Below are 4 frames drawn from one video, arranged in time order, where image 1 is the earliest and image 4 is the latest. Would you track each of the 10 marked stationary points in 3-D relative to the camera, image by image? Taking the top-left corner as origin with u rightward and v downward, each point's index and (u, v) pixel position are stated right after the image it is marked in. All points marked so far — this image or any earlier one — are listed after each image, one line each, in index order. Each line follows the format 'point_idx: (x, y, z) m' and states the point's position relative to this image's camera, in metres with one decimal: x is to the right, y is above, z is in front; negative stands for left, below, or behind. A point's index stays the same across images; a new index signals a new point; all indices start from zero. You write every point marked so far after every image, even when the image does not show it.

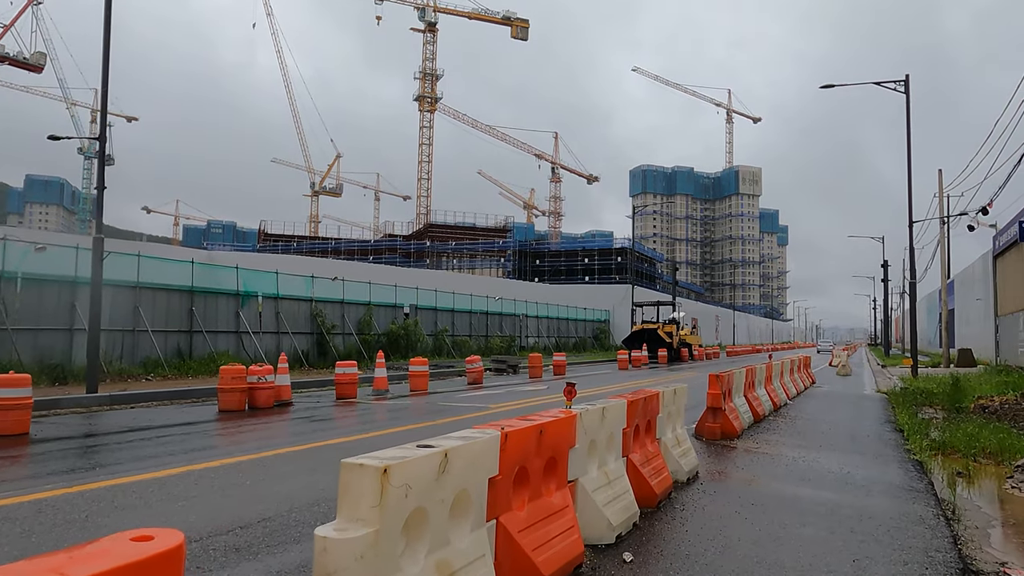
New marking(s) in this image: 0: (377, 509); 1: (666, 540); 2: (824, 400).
0: (-0.5, -0.8, +2.8) m
1: (+1.0, -1.7, +5.1) m
2: (+6.9, -2.5, +16.9) m
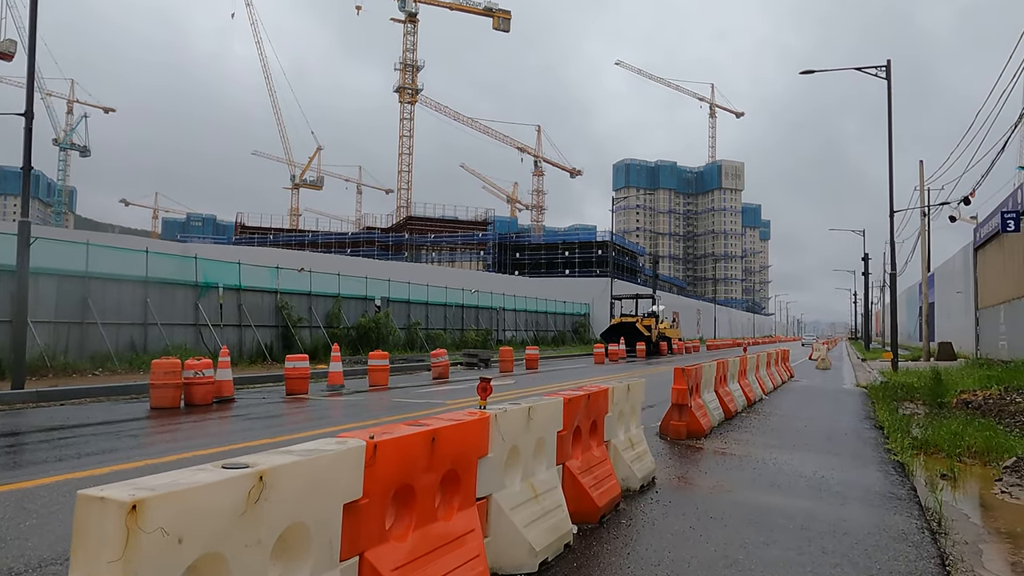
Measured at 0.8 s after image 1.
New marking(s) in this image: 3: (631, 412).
0: (-1.0, -0.7, +1.9) m
1: (+0.5, -1.5, +4.2) m
2: (+6.1, -2.2, +16.2) m
3: (+1.0, -1.1, +6.6) m
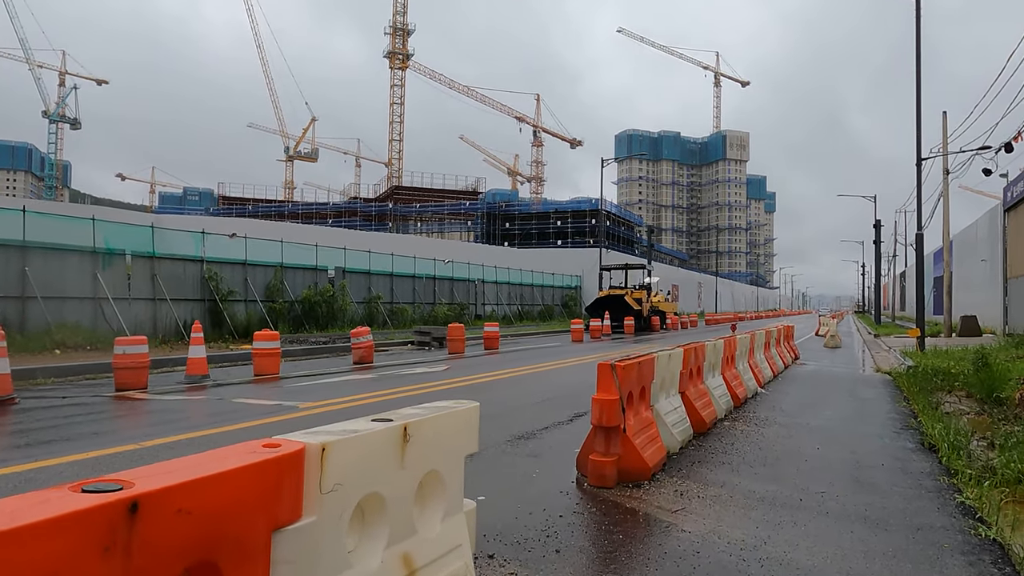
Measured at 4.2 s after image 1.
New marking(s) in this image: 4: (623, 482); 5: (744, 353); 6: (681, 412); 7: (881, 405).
0: (-2.3, -0.5, -1.9) m
1: (-0.9, -1.3, +0.5) m
2: (+4.8, -1.6, +12.5) m
3: (-0.3, -0.7, +2.8) m
4: (+0.8, -1.3, +5.3) m
5: (+3.3, -0.9, +10.9) m
6: (+1.5, -1.1, +6.9) m
7: (+4.9, -1.6, +10.2) m
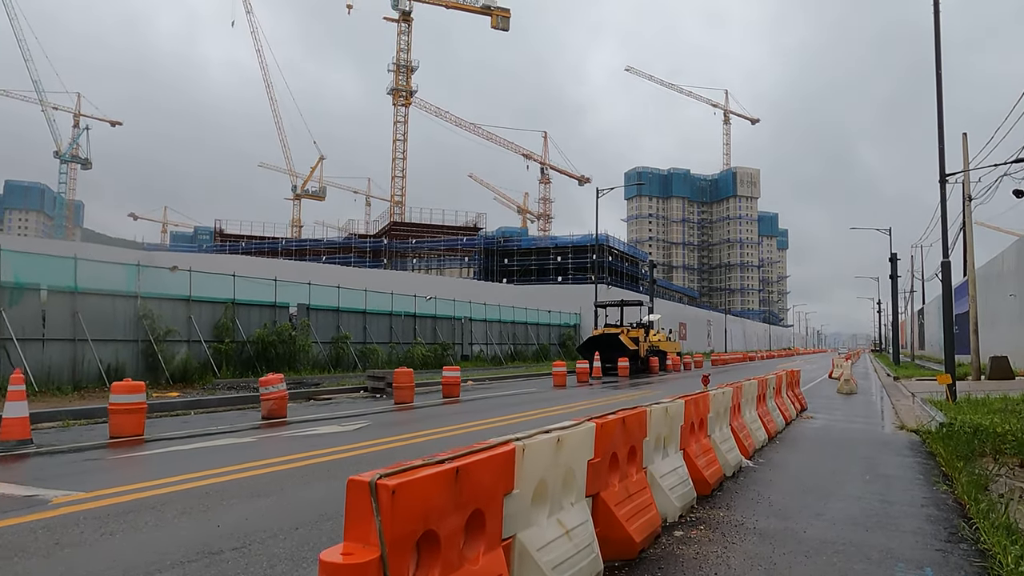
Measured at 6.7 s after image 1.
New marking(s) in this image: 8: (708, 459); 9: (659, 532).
0: (-3.6, -0.3, -4.6) m
1: (-2.1, -1.2, -2.3) m
2: (+3.7, -2.0, +9.6) m
3: (-1.6, -0.7, +0.1) m
4: (-0.4, -1.5, +2.5) m
5: (+2.2, -1.3, +8.1) m
6: (+0.4, -1.3, +4.1) m
7: (+3.8, -1.9, +7.3) m
8: (+1.8, -1.5, +6.9) m
9: (+1.0, -1.6, +5.1) m
